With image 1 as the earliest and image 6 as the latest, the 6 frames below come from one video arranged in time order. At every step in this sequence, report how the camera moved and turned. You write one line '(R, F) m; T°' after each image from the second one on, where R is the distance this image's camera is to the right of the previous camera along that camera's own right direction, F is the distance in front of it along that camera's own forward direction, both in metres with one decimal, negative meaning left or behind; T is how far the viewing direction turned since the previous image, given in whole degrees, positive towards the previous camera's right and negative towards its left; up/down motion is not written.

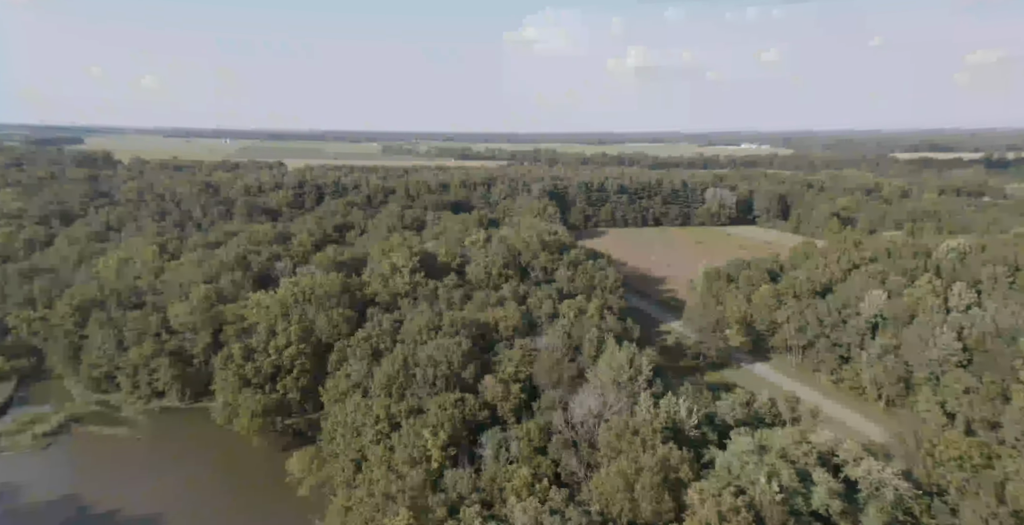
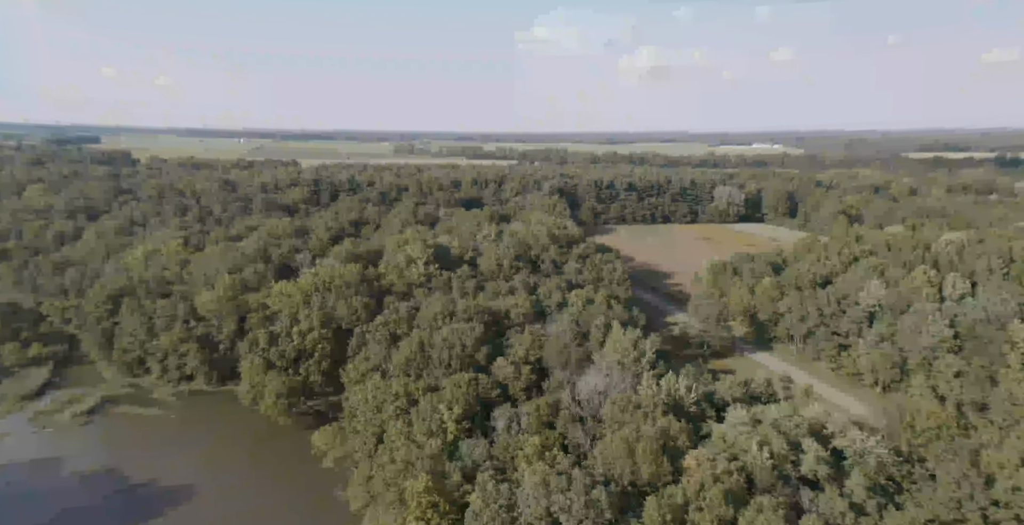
(0.0, -1.6) m; -1°
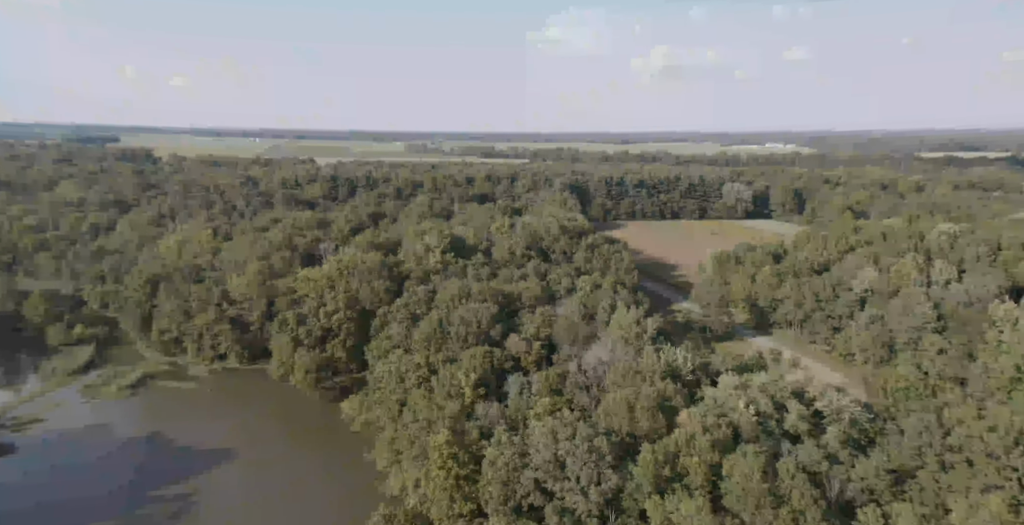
(0.0, -2.3) m; -1°
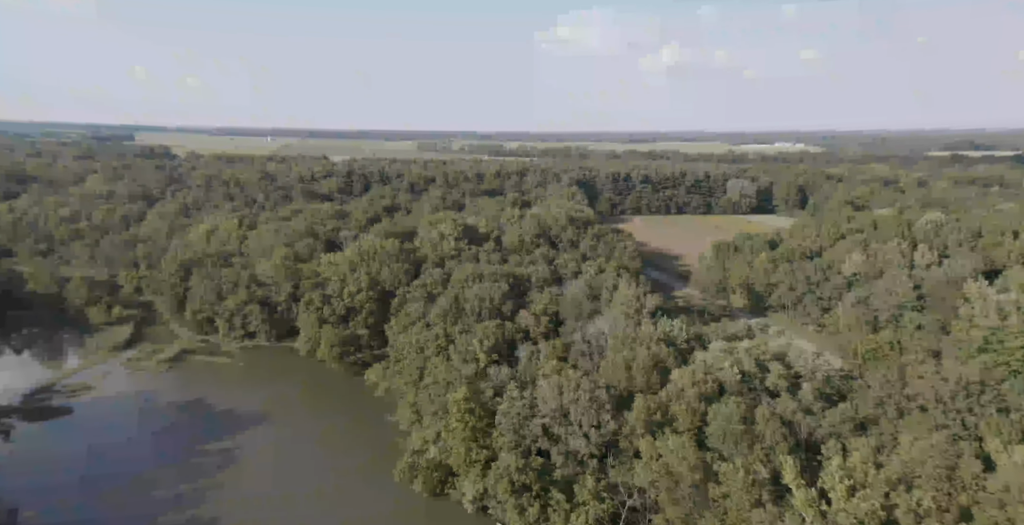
(-0.1, -2.7) m; -1°
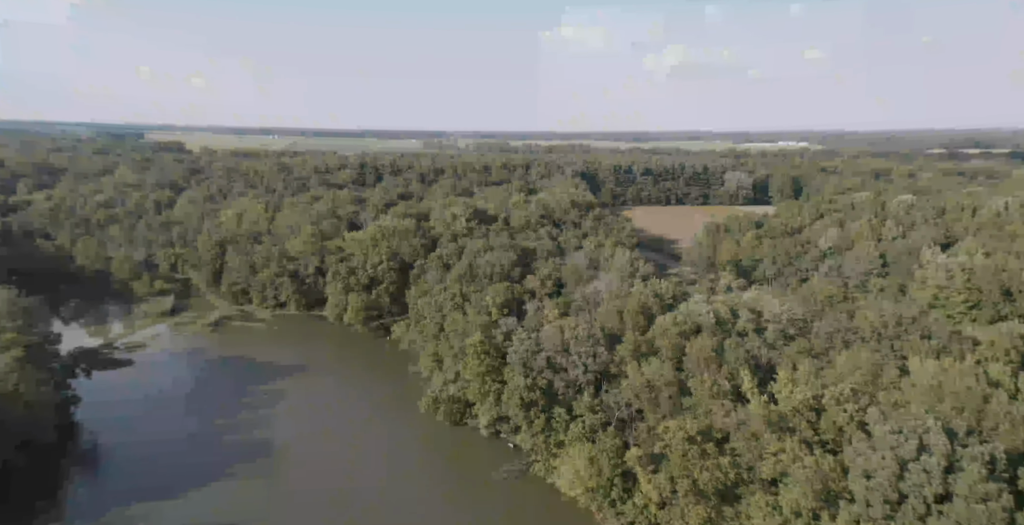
(-0.2, -4.2) m; 0°
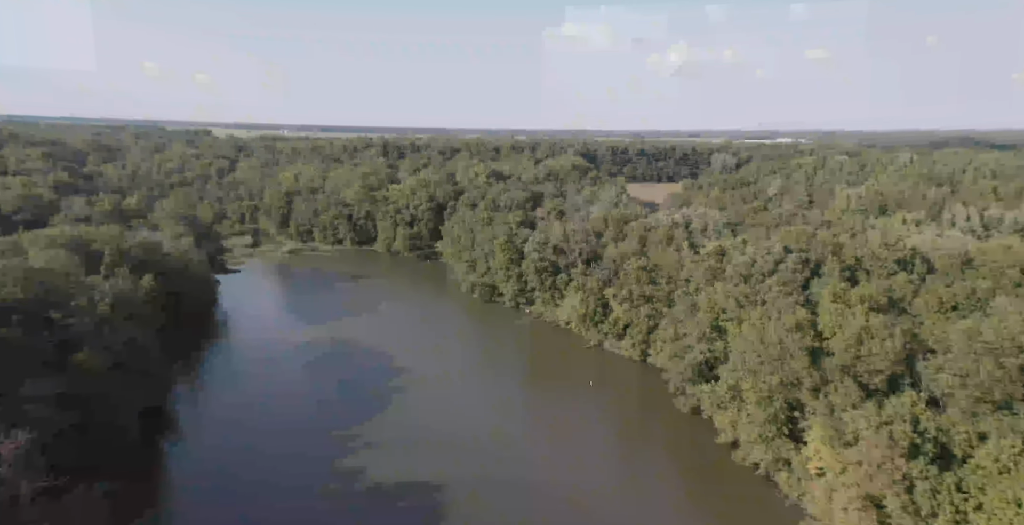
(-0.8, -11.7) m; 0°
